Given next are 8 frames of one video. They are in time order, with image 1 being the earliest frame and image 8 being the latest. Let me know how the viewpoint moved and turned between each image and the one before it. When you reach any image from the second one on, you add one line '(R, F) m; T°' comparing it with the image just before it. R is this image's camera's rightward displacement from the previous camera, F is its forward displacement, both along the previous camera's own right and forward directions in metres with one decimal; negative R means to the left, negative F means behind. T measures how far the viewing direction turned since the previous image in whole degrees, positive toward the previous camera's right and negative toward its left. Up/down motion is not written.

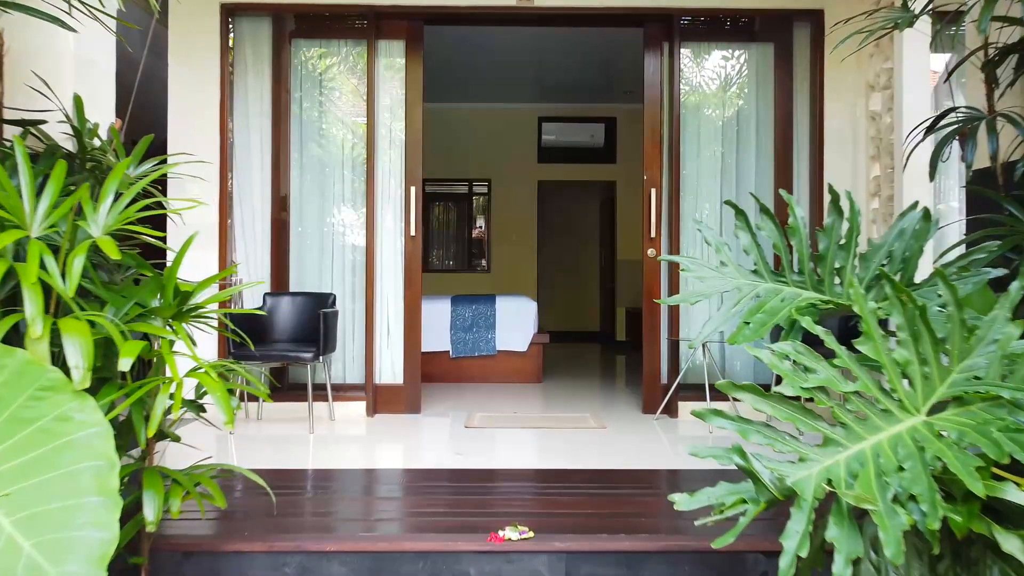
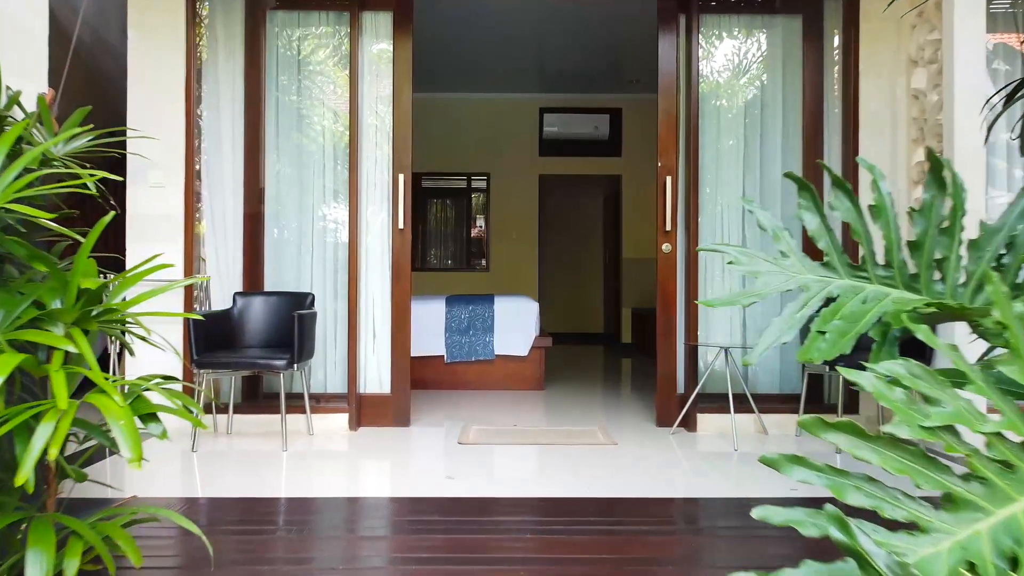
(0.0, +0.4) m; 0°
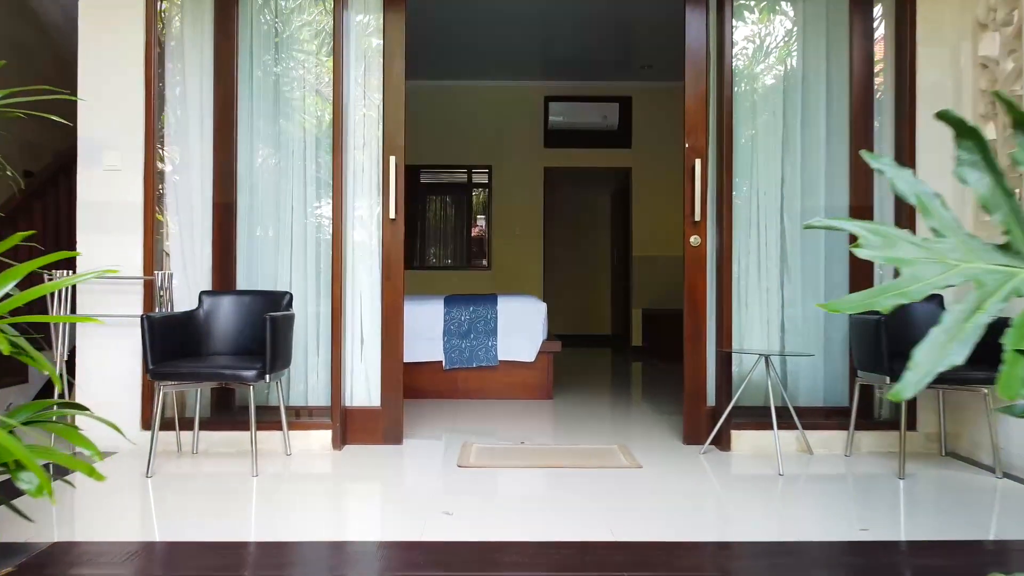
(0.0, +0.4) m; 0°
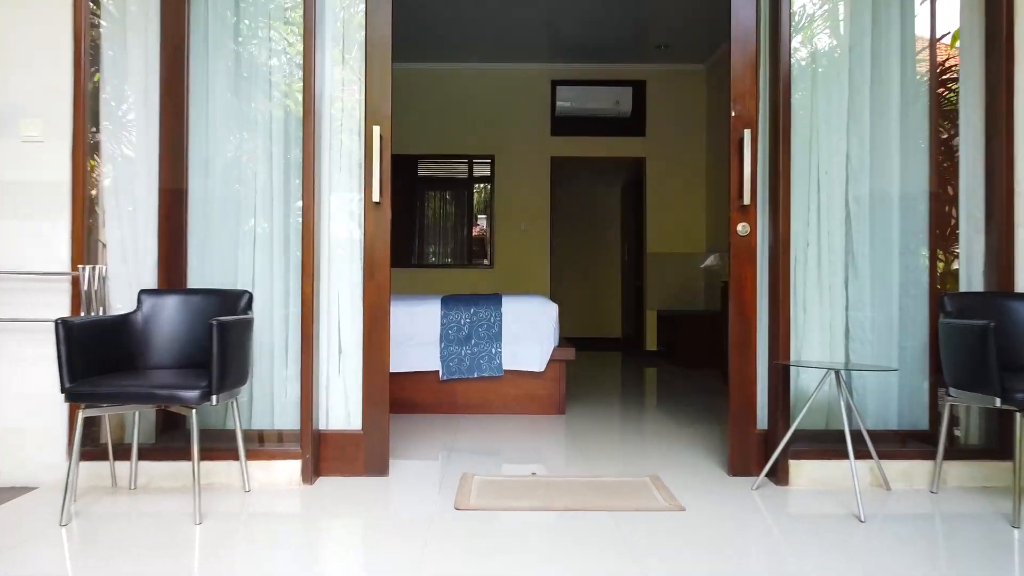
(0.0, +0.5) m; 0°
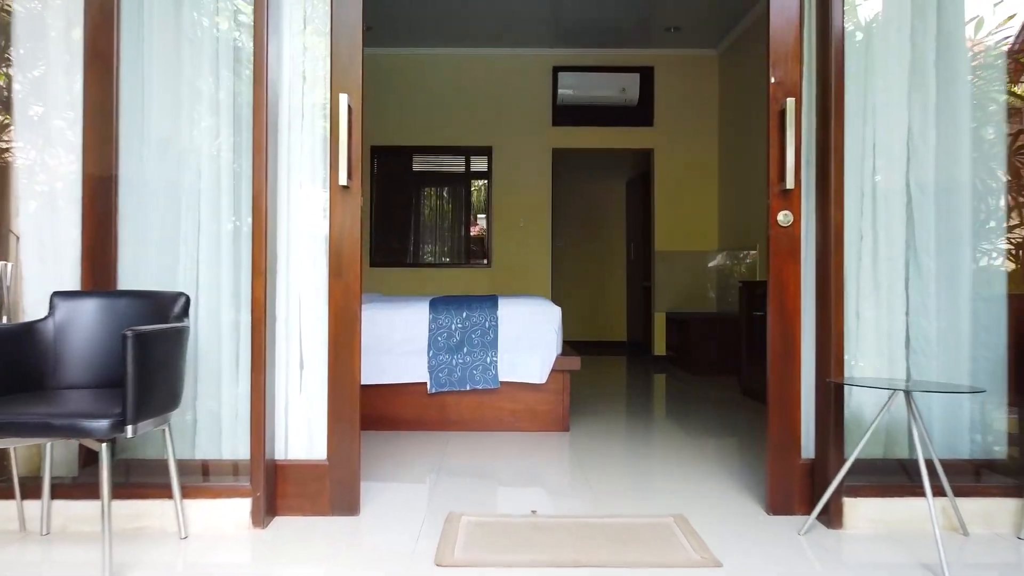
(0.0, +0.4) m; 0°
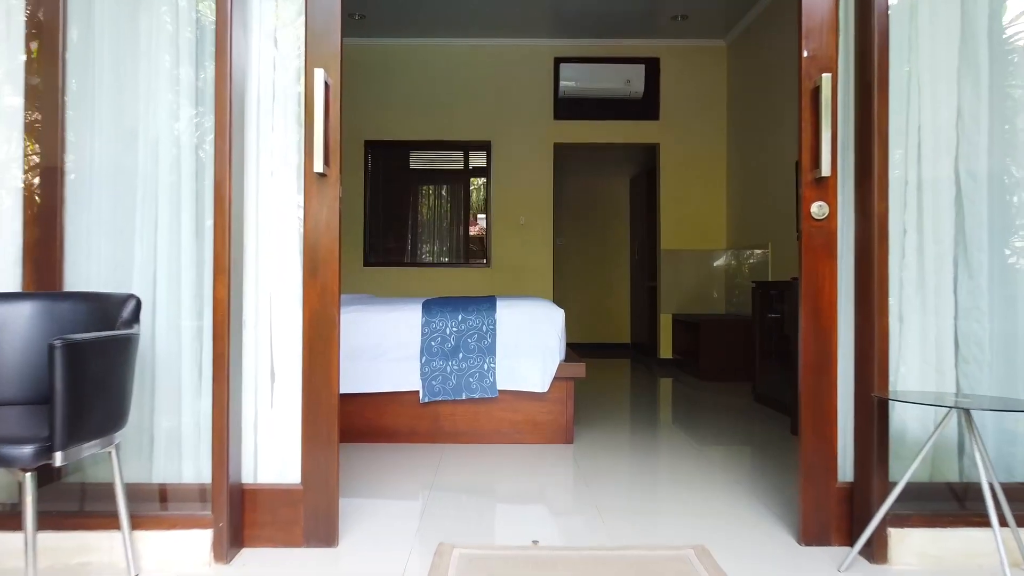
(0.0, +0.2) m; 0°
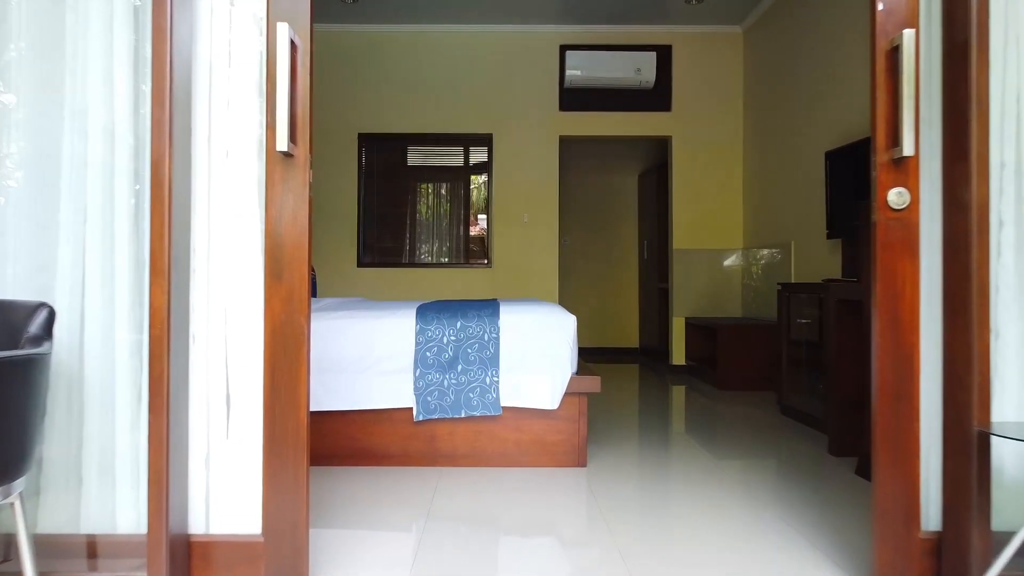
(0.0, +0.3) m; 0°
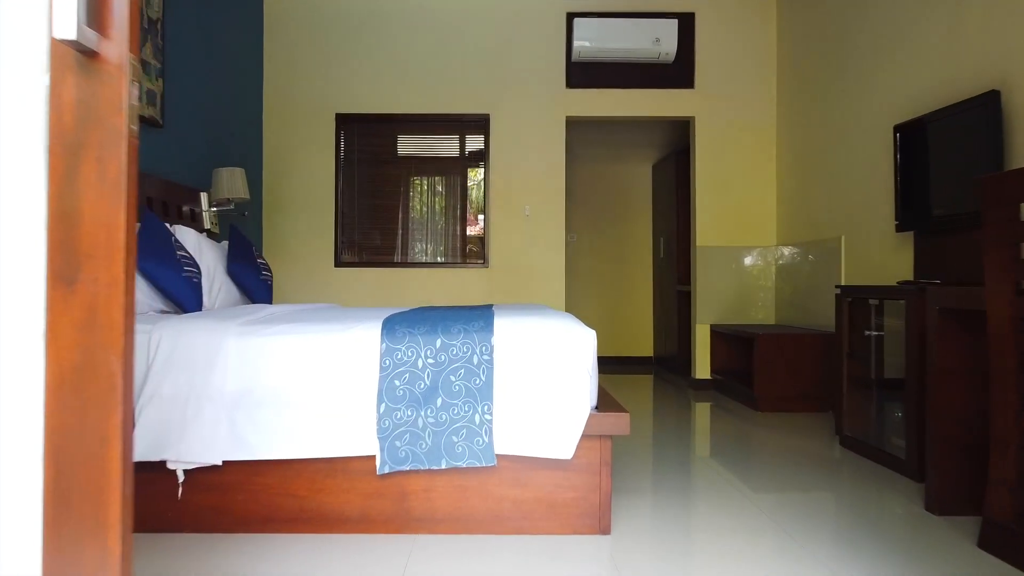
(0.0, +0.6) m; 0°
